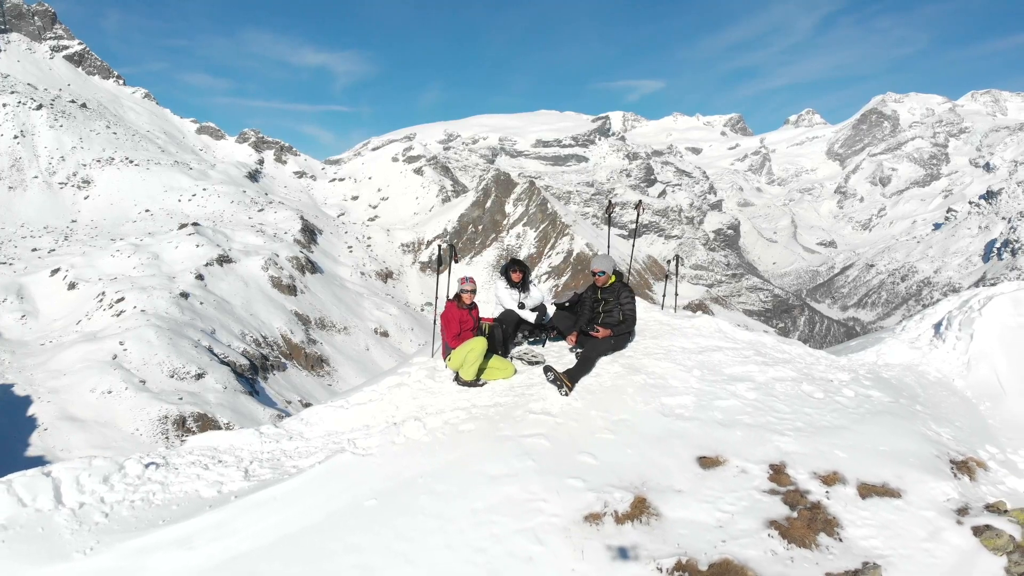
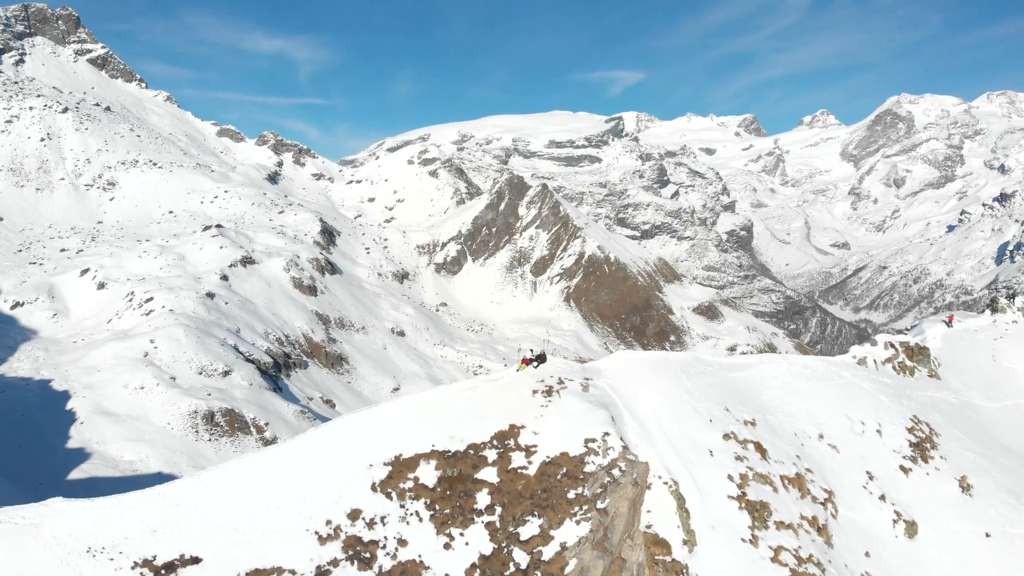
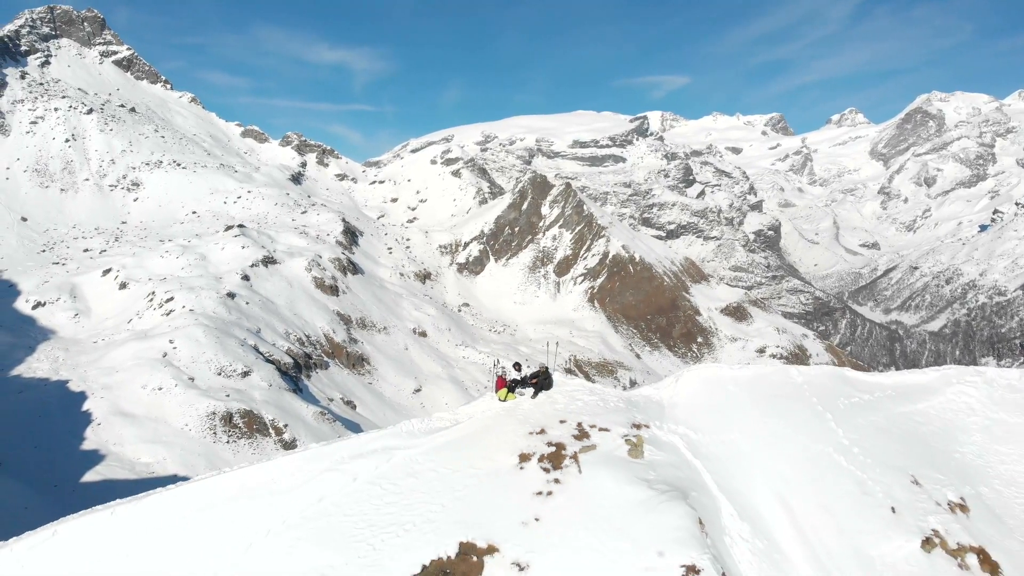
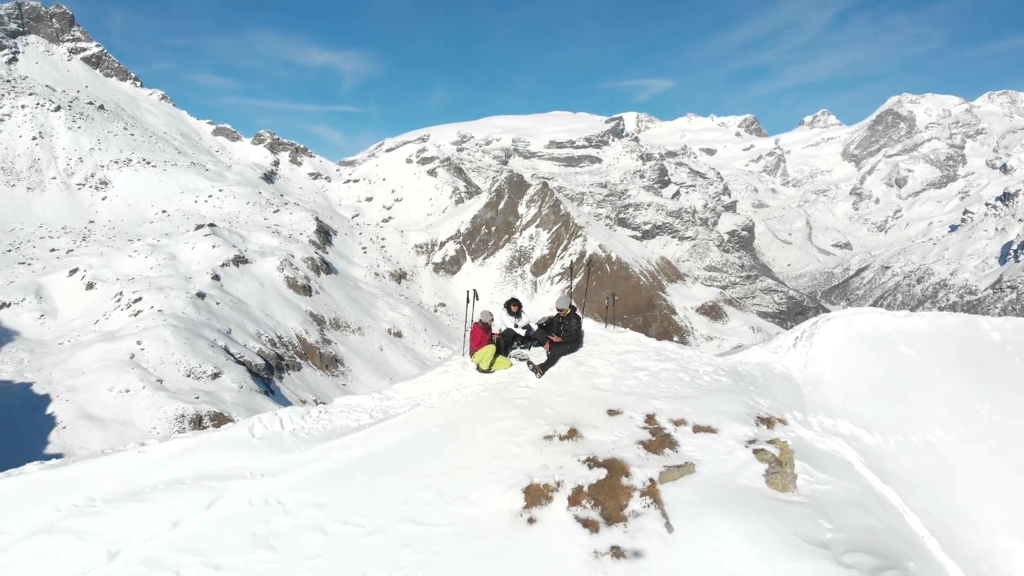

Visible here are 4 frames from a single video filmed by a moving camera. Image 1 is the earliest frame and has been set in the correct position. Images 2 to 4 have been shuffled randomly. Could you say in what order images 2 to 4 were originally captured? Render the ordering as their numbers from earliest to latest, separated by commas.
4, 3, 2
